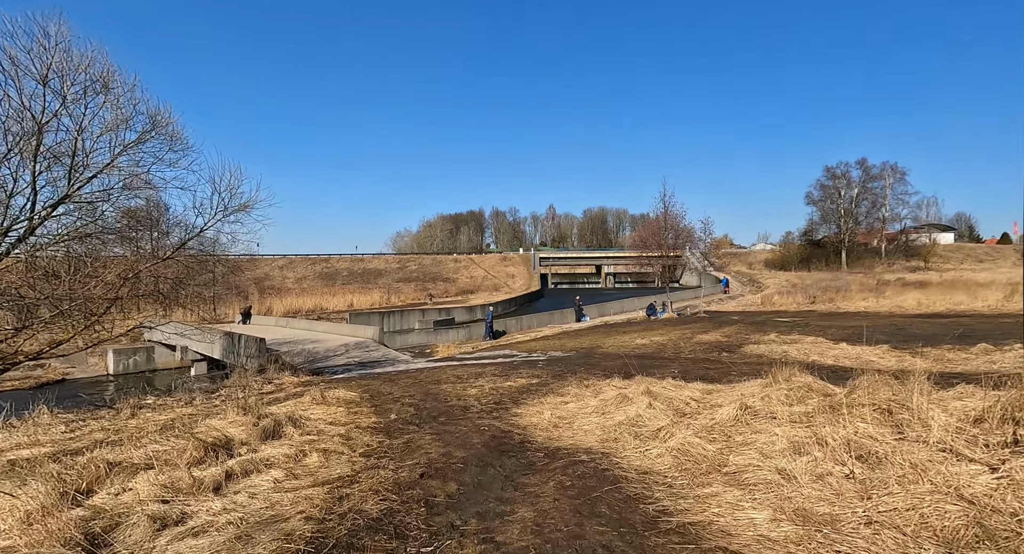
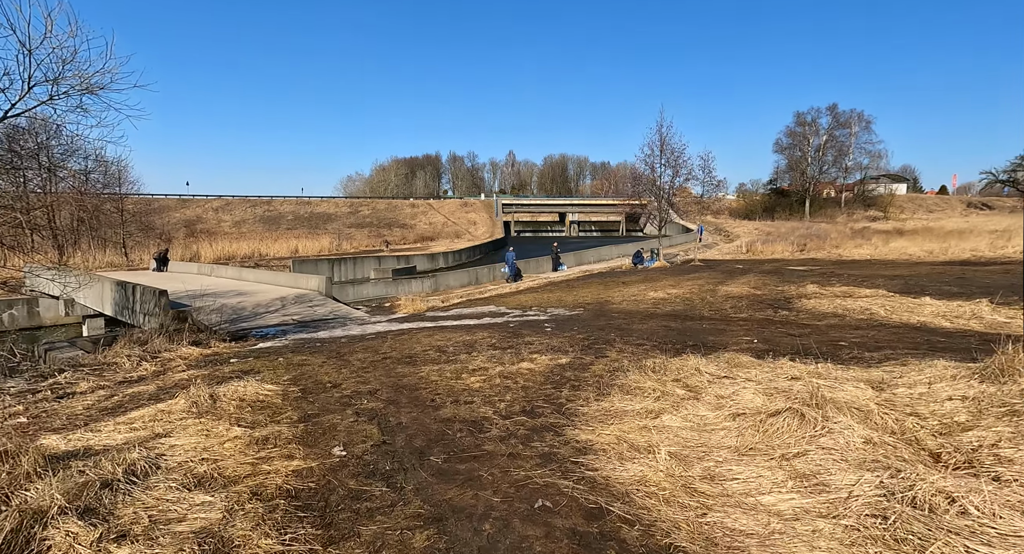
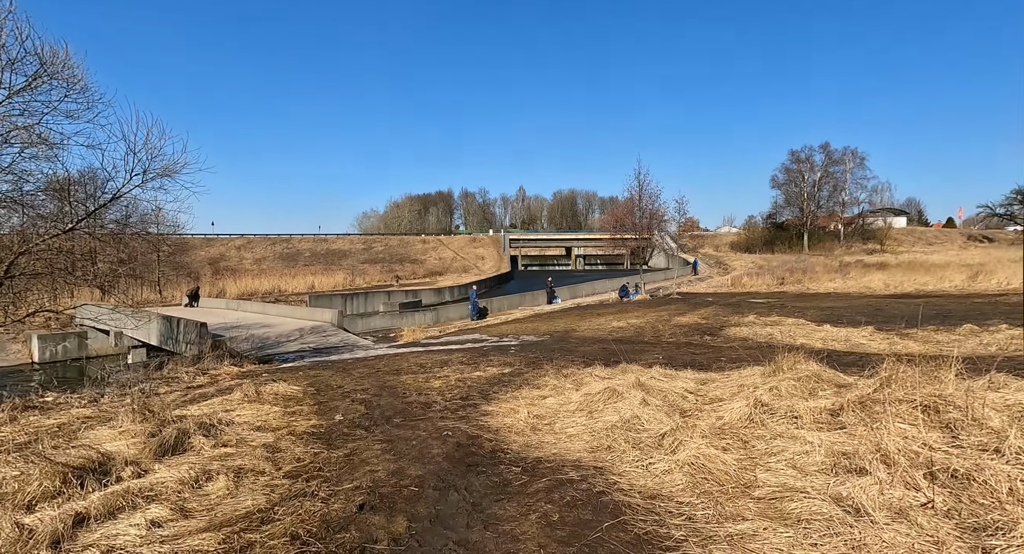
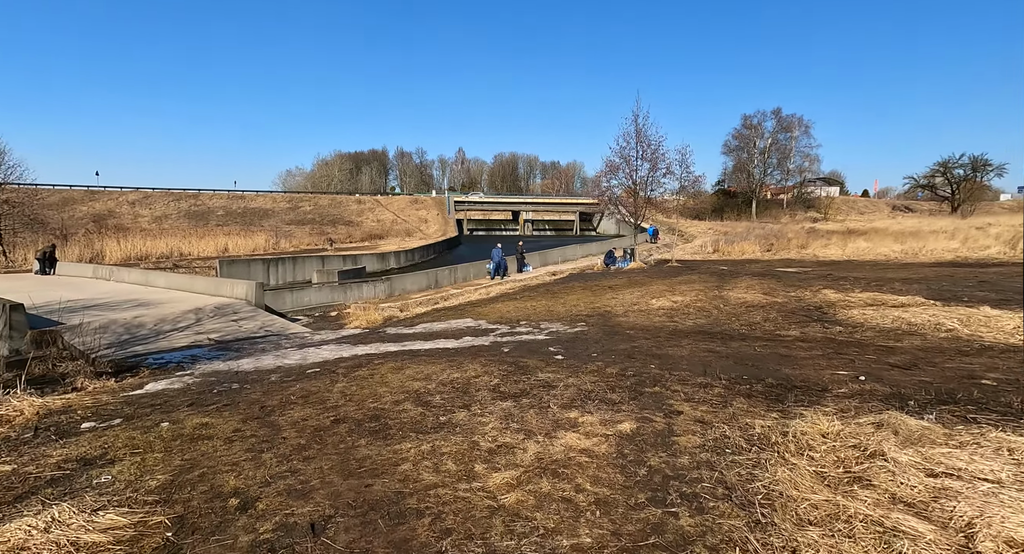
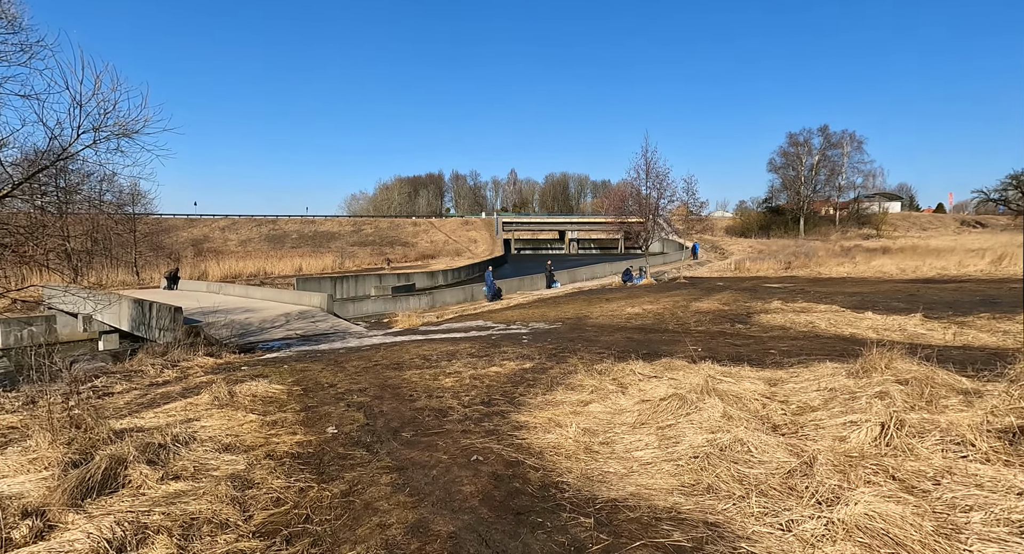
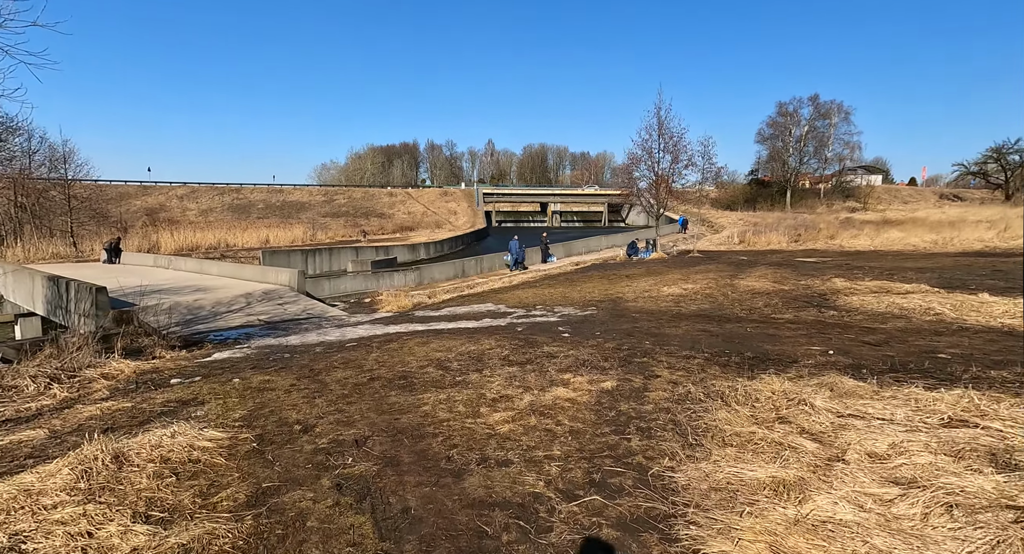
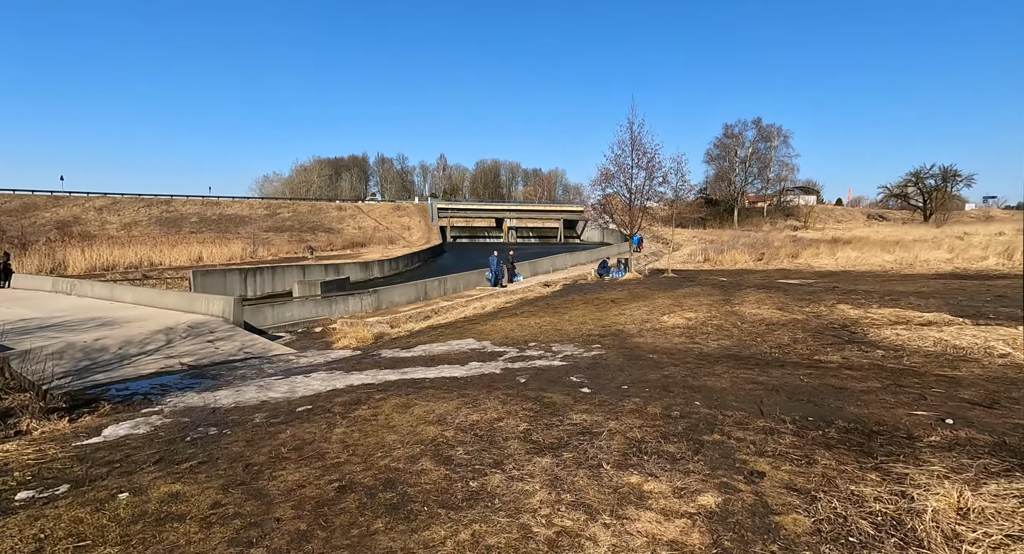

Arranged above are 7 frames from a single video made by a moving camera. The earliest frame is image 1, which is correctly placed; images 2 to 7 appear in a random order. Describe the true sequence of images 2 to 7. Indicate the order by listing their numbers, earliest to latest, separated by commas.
3, 5, 2, 6, 4, 7
